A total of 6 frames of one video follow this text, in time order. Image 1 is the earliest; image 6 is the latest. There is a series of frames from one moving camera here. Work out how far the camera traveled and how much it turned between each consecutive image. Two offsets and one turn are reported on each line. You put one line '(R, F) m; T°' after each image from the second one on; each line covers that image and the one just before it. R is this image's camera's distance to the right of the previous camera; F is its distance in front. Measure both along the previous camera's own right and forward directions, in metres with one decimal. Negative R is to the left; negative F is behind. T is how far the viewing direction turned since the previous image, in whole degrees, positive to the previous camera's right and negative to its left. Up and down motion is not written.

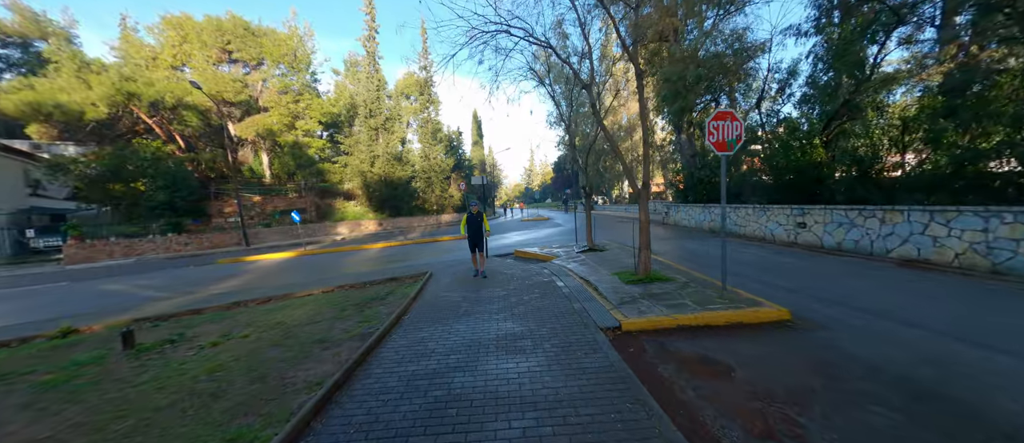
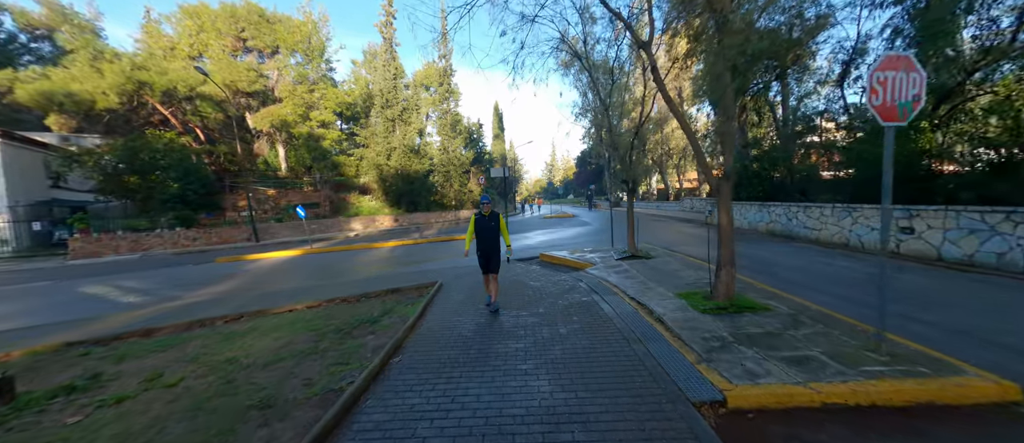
(-0.2, +1.6) m; -3°
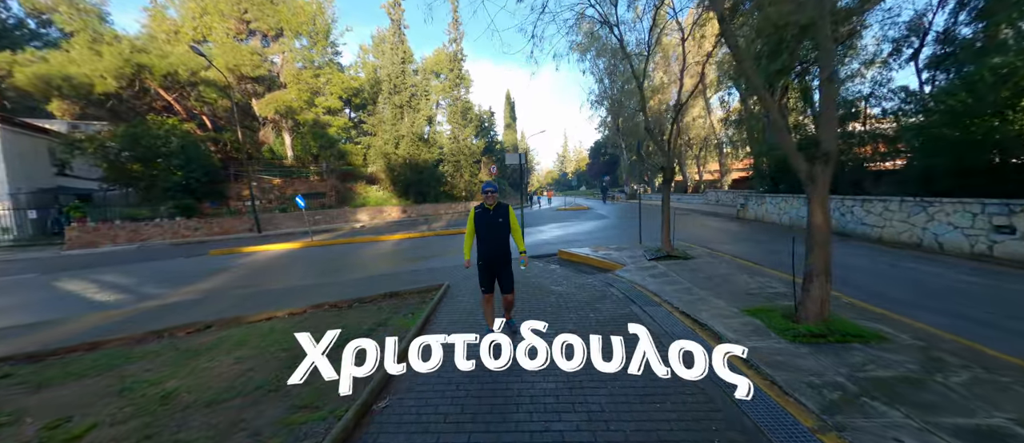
(-0.1, +1.1) m; -2°
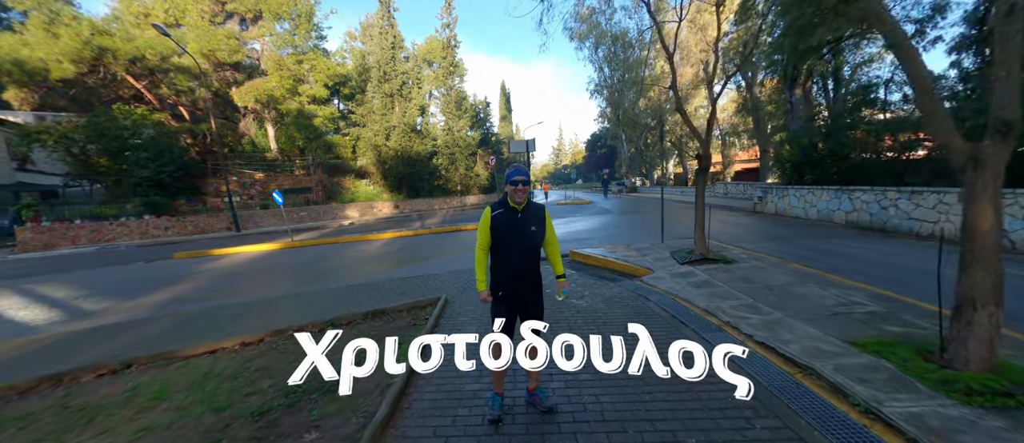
(-0.2, +1.2) m; +1°
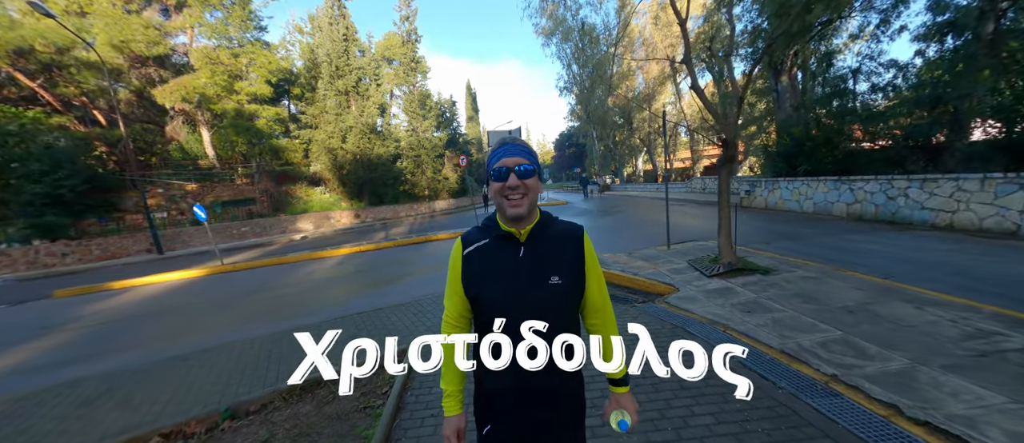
(-0.2, +1.5) m; +5°
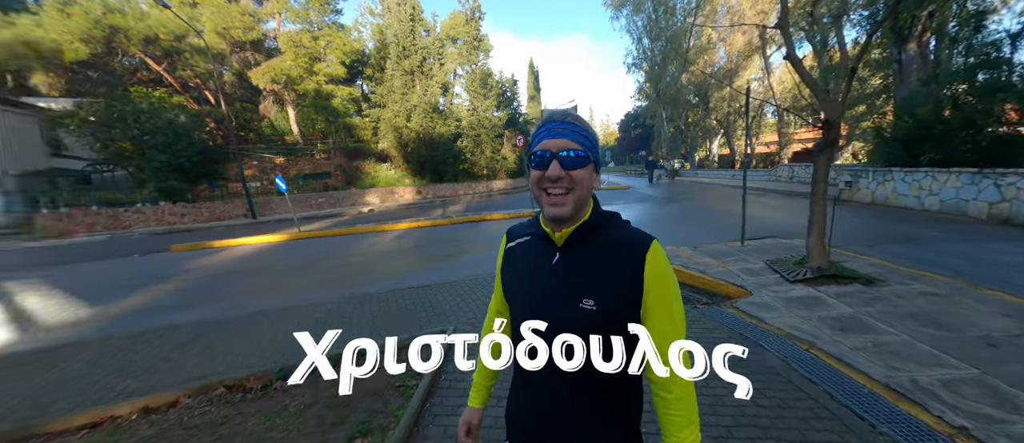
(+0.1, +0.3) m; -9°
